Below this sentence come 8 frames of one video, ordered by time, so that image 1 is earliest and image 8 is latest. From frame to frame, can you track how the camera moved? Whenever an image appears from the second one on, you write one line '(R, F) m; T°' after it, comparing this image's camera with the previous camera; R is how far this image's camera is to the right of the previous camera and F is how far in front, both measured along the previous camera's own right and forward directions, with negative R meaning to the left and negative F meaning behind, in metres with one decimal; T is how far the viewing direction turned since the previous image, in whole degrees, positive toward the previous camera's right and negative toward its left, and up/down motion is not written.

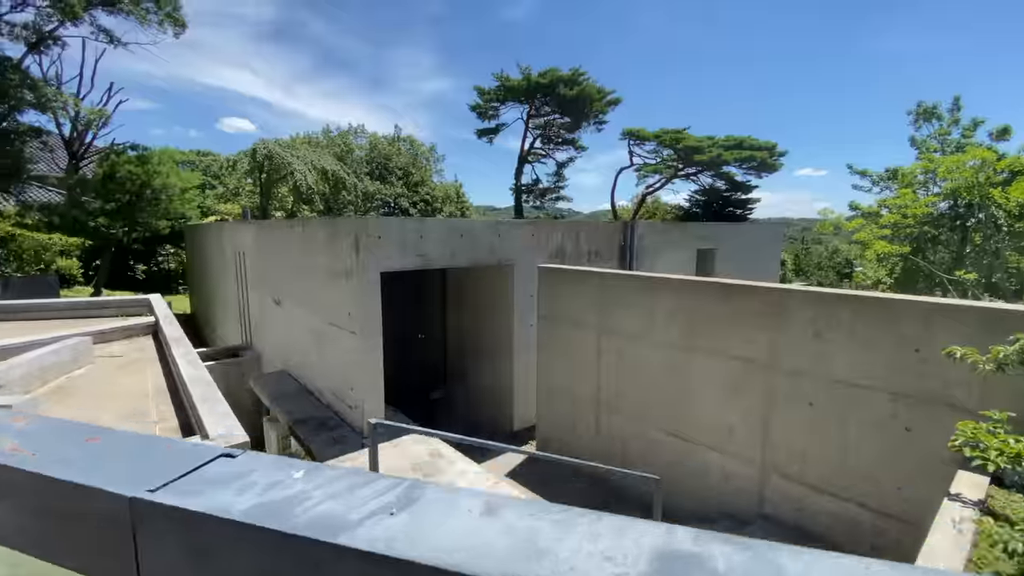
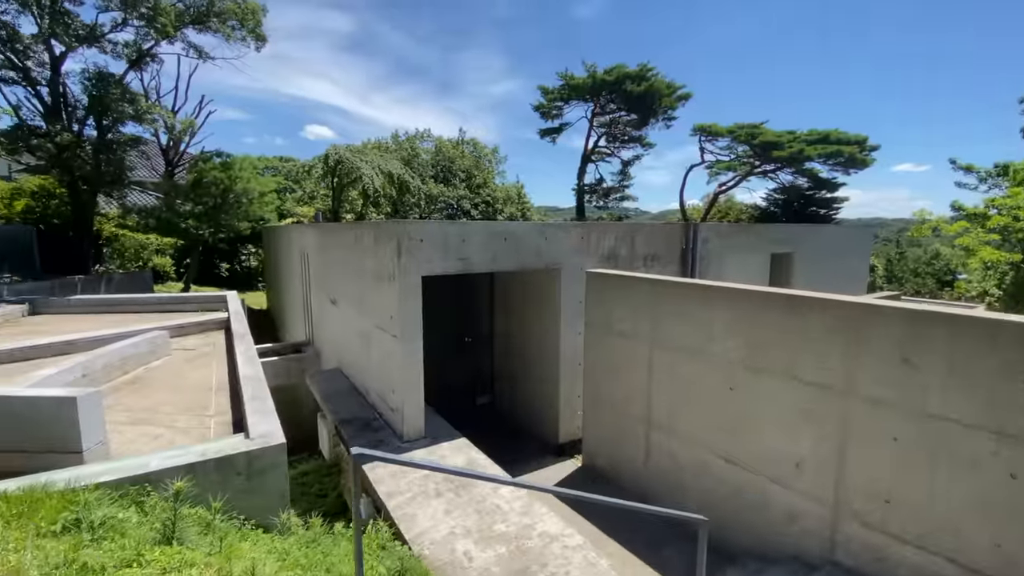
(+0.2, +0.2) m; -8°
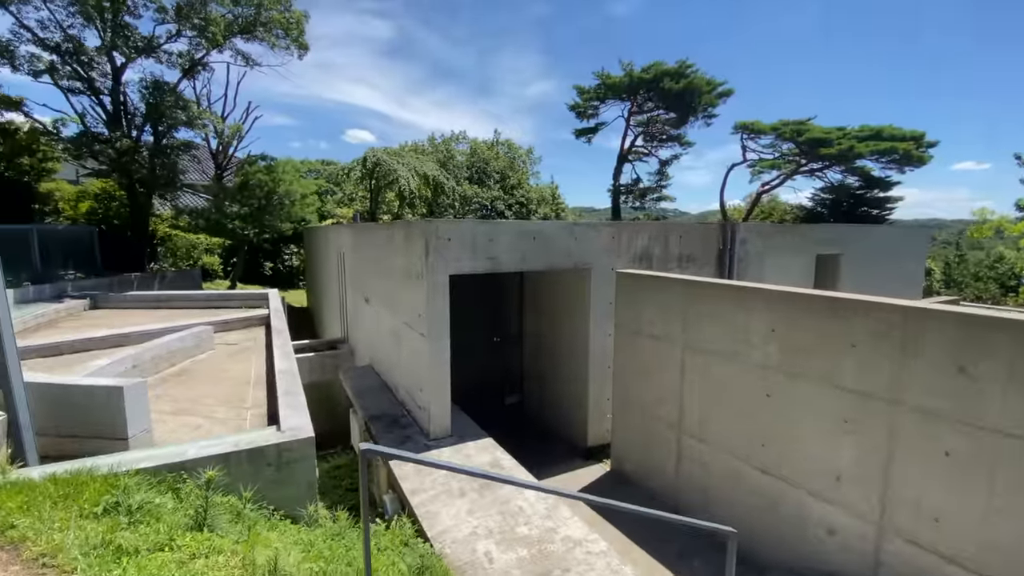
(+0.1, 0.0) m; -4°
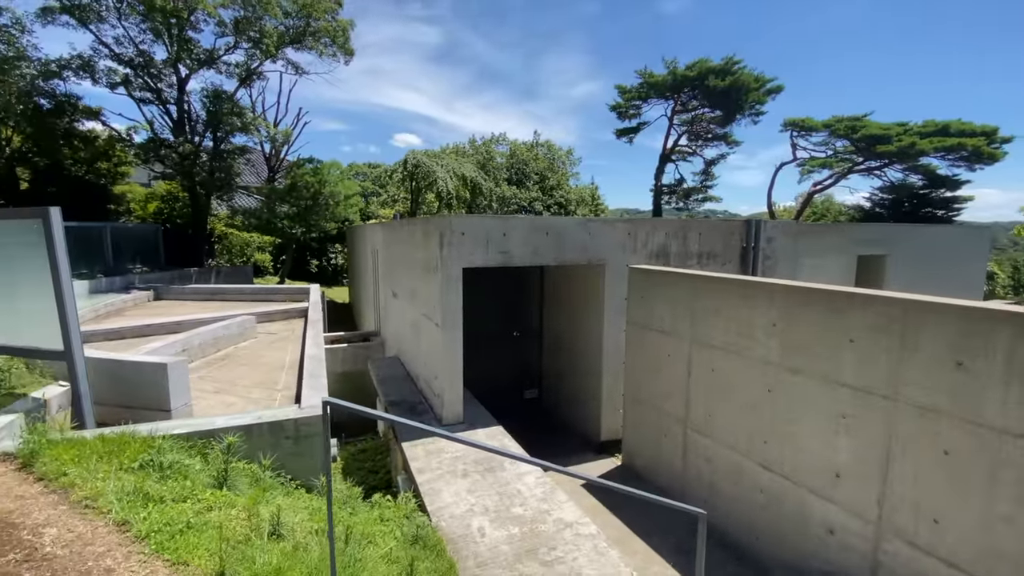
(+0.3, -0.1) m; -5°
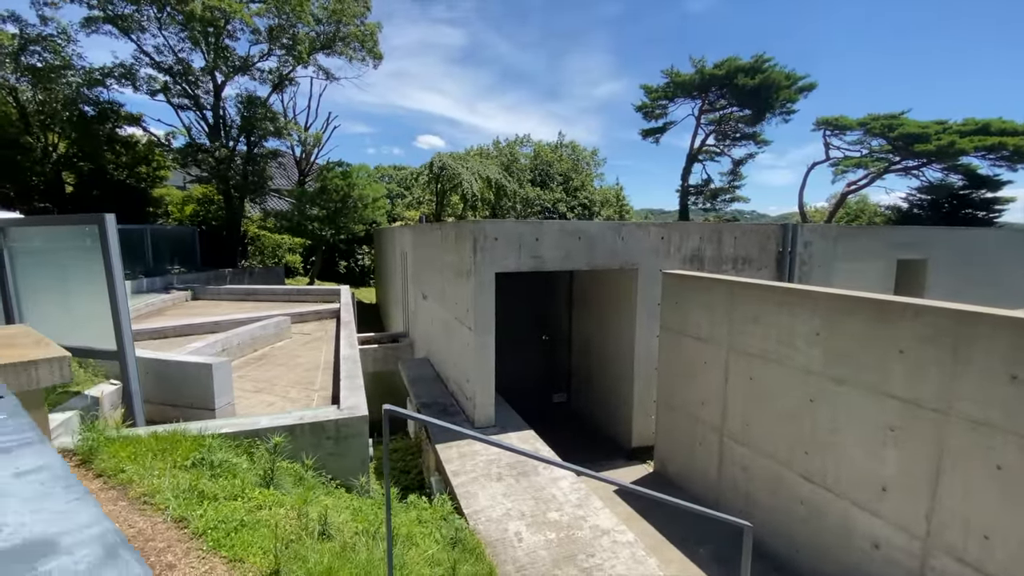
(-0.1, 0.0) m; -3°
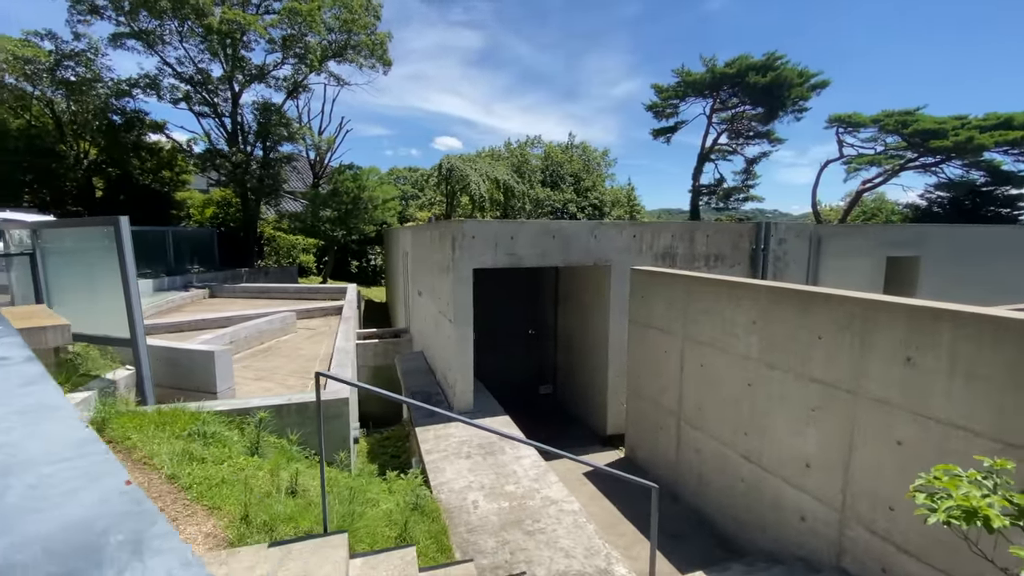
(+0.5, -0.4) m; -2°
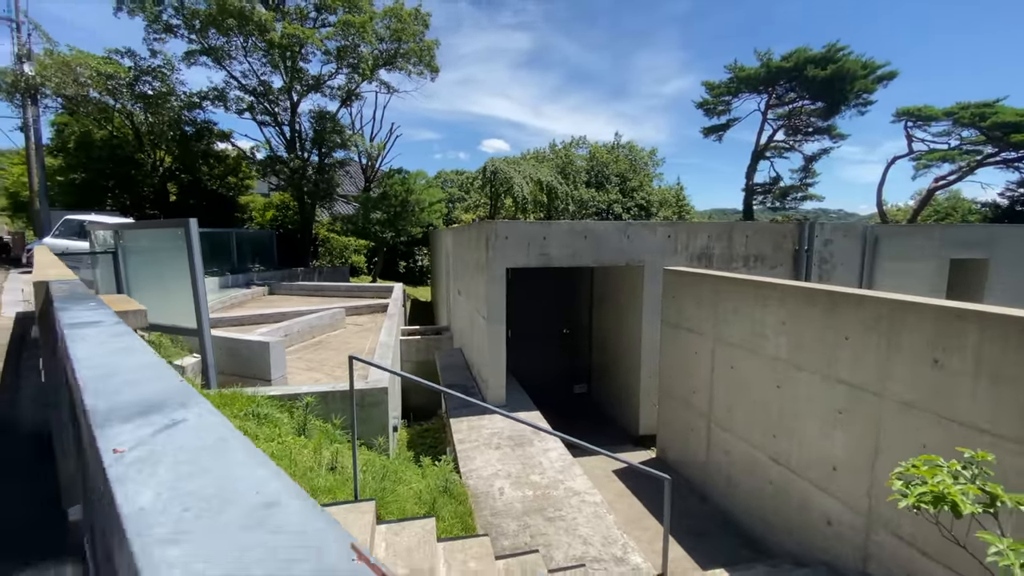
(+0.2, -0.2) m; -6°
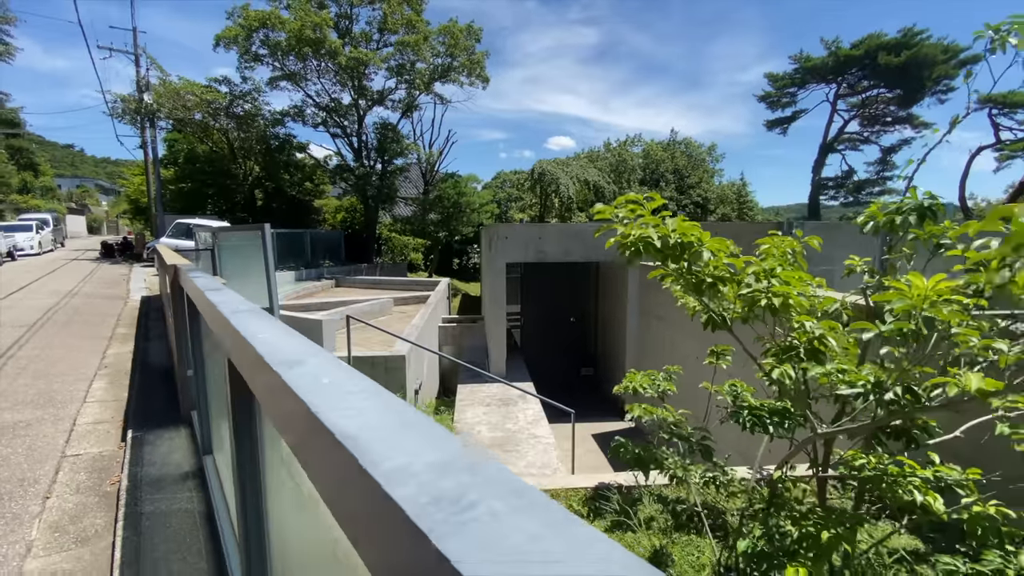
(+0.9, -1.0) m; -8°
